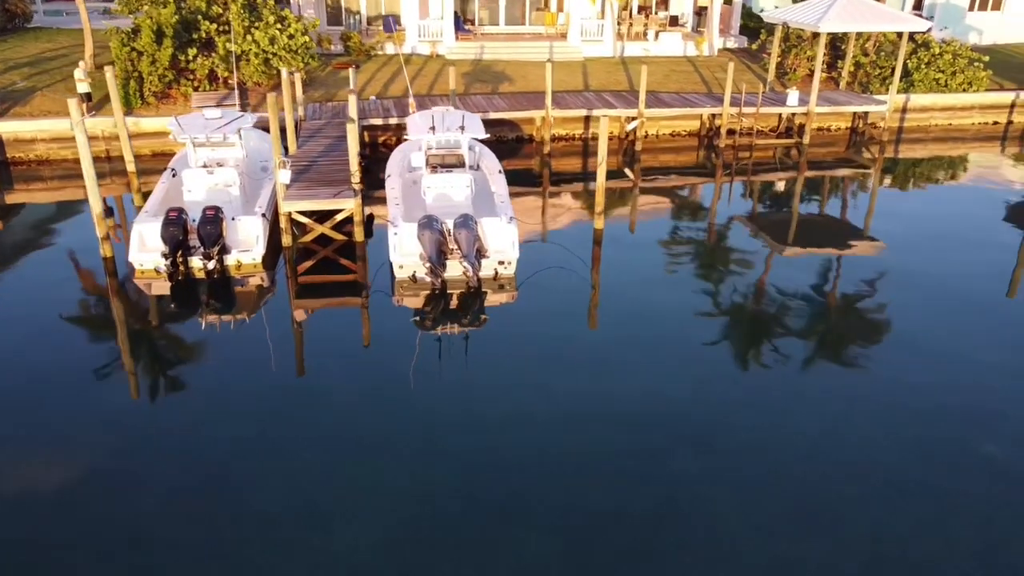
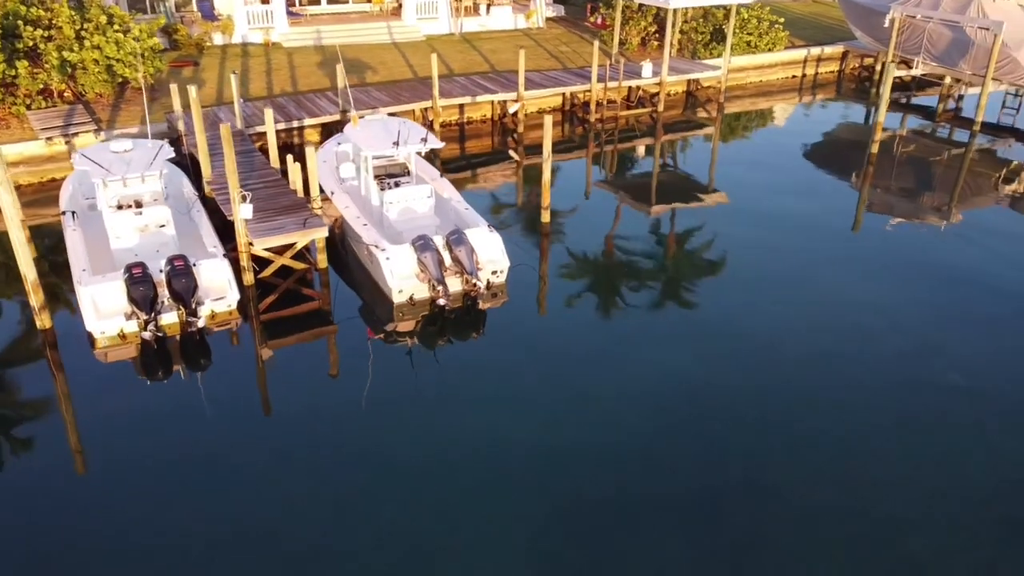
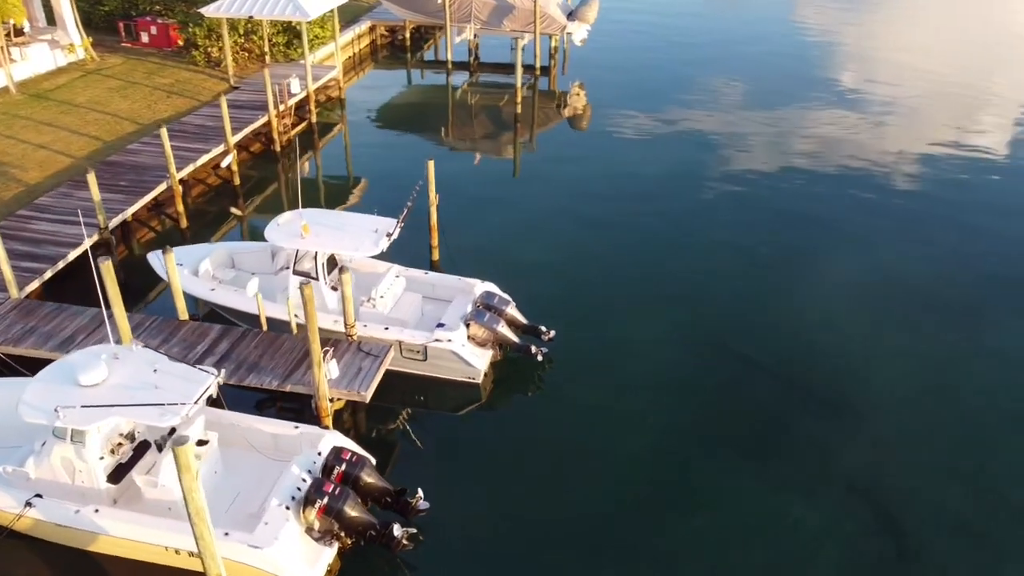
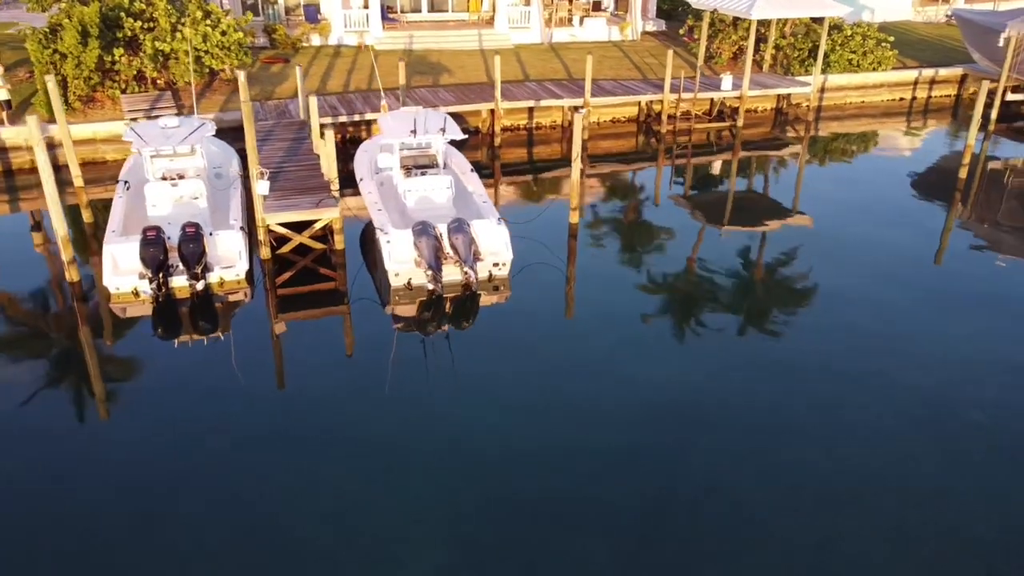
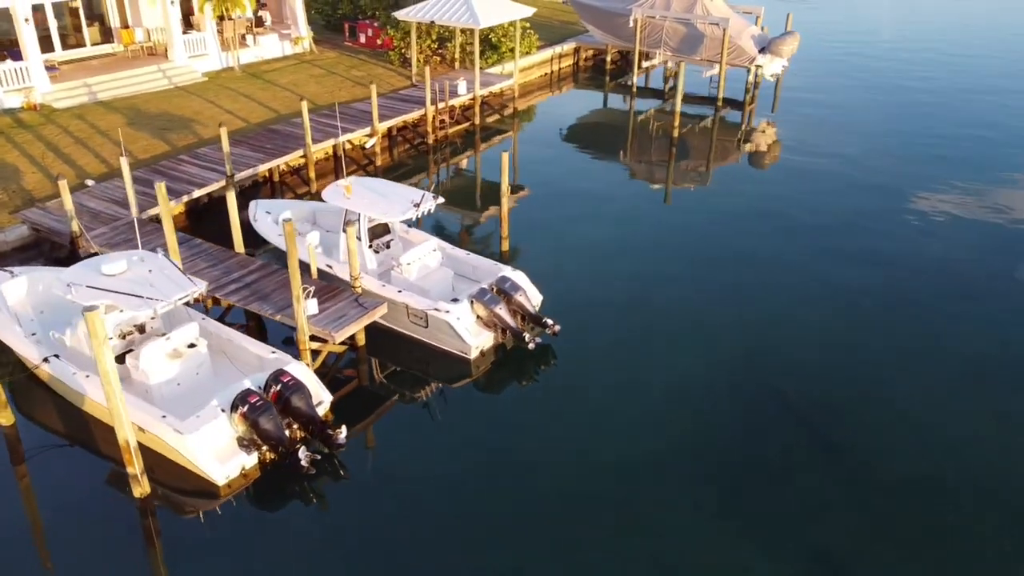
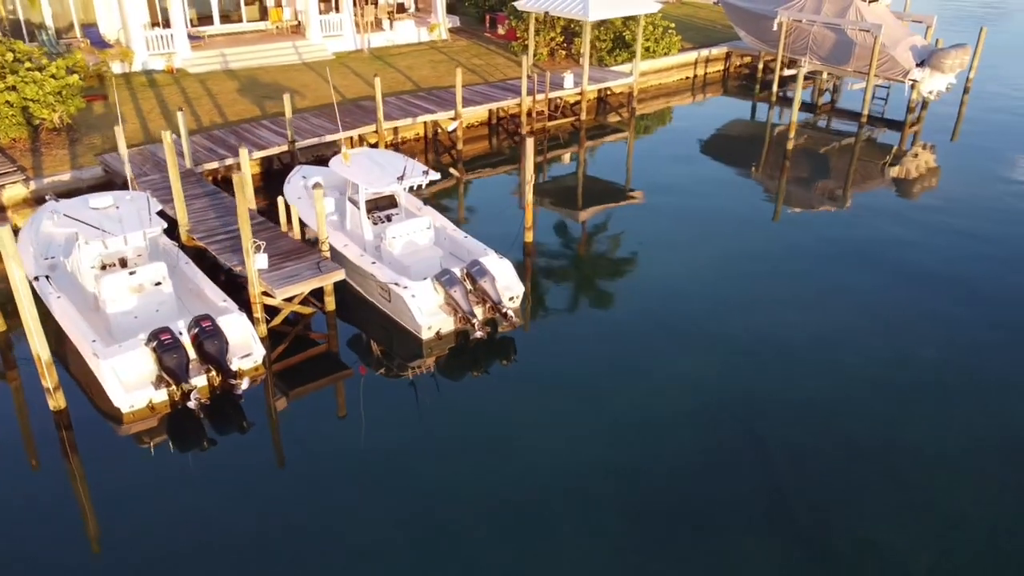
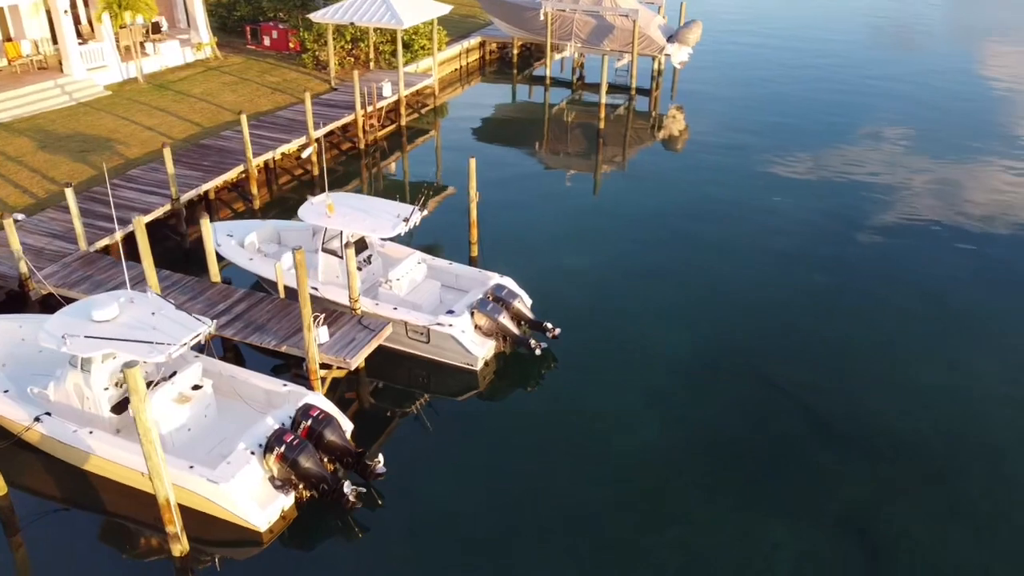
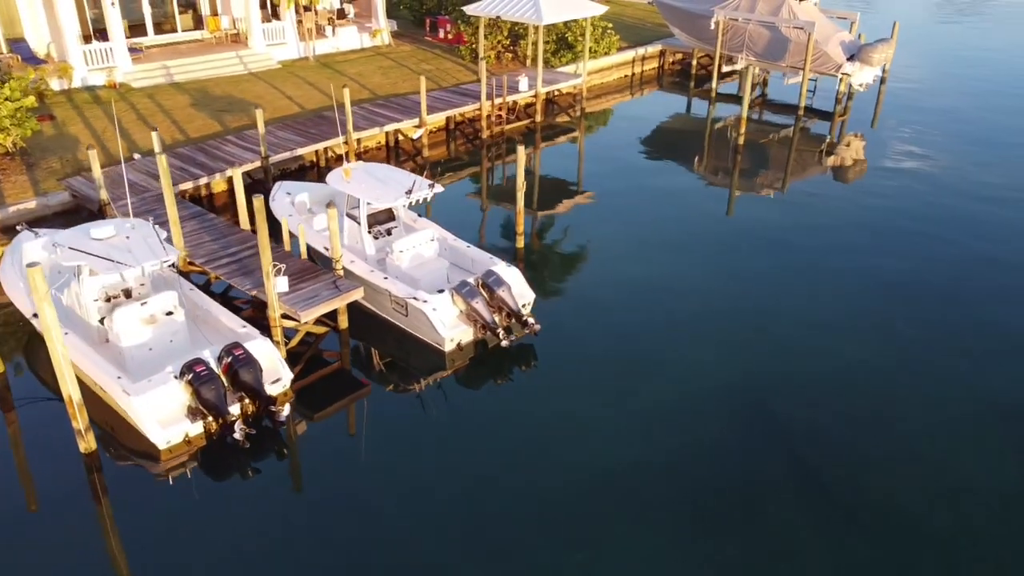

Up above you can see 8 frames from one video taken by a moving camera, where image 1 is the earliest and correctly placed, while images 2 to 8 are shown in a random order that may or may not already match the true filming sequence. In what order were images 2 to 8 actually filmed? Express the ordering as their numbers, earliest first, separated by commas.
4, 2, 6, 8, 5, 7, 3
